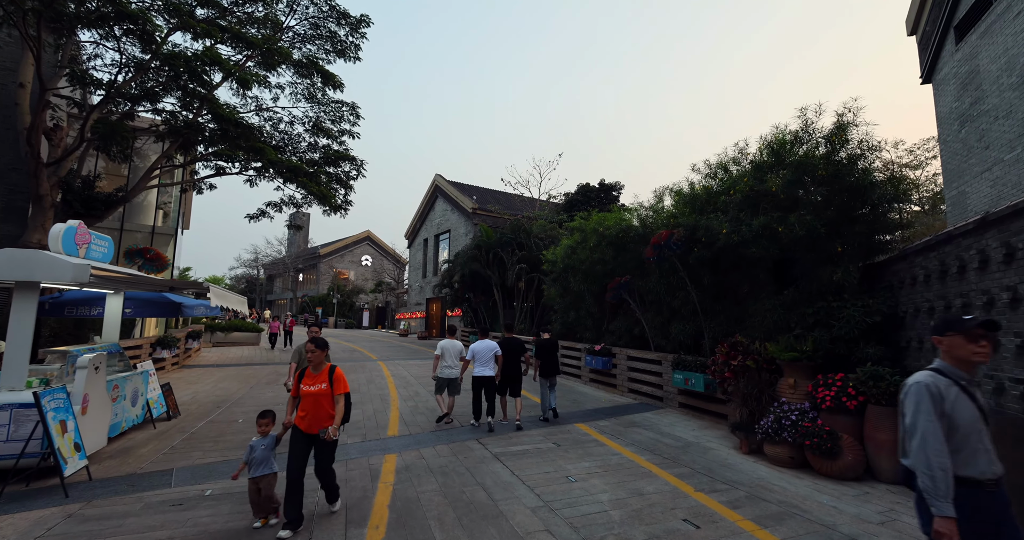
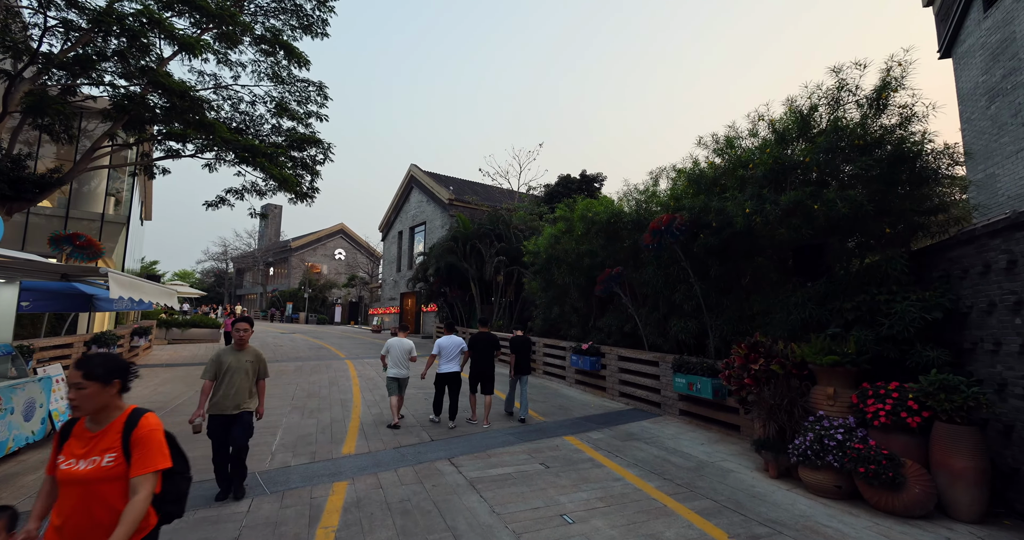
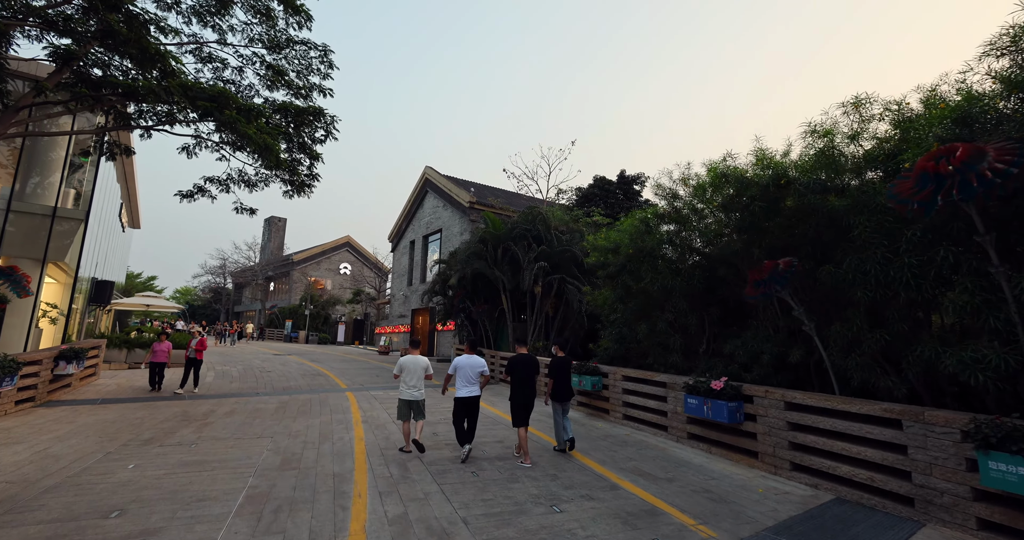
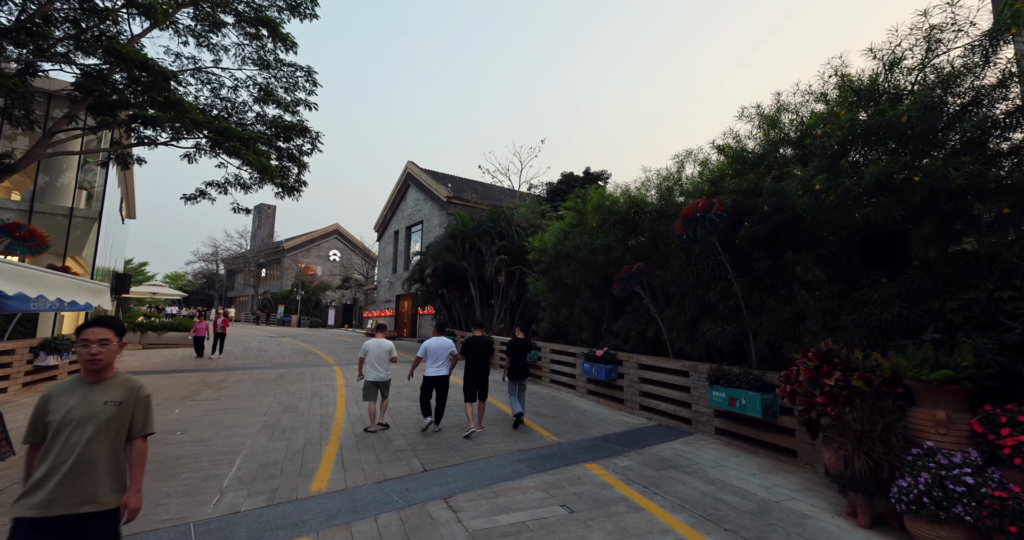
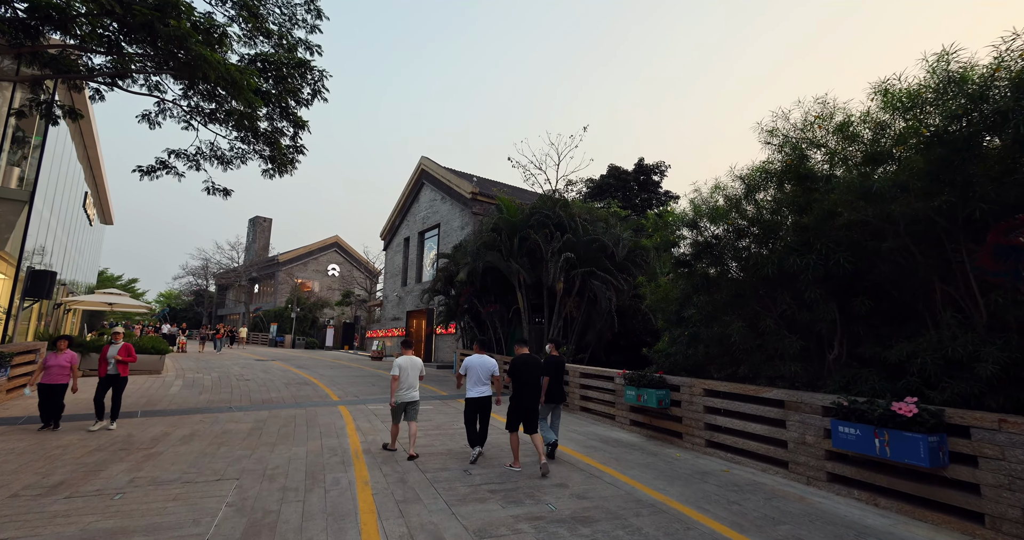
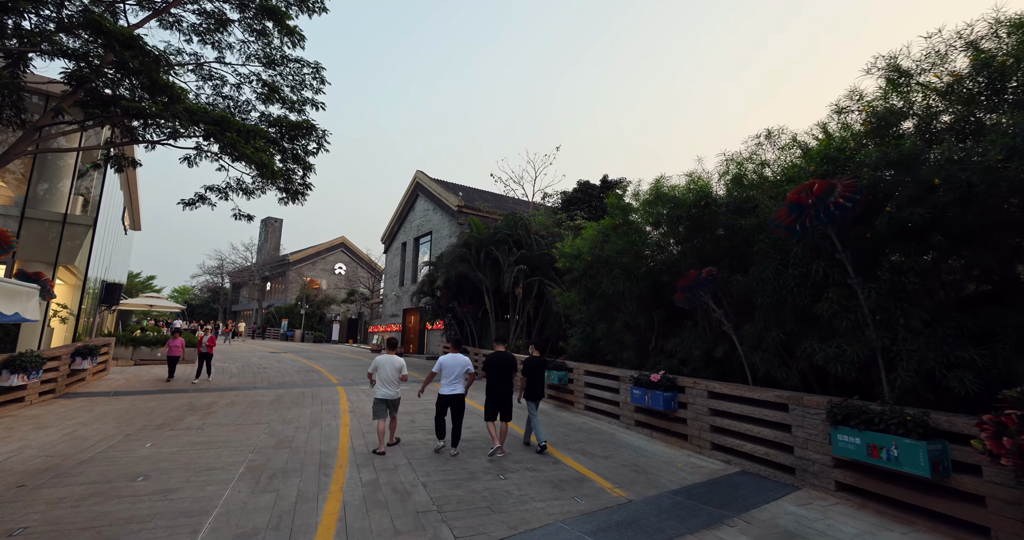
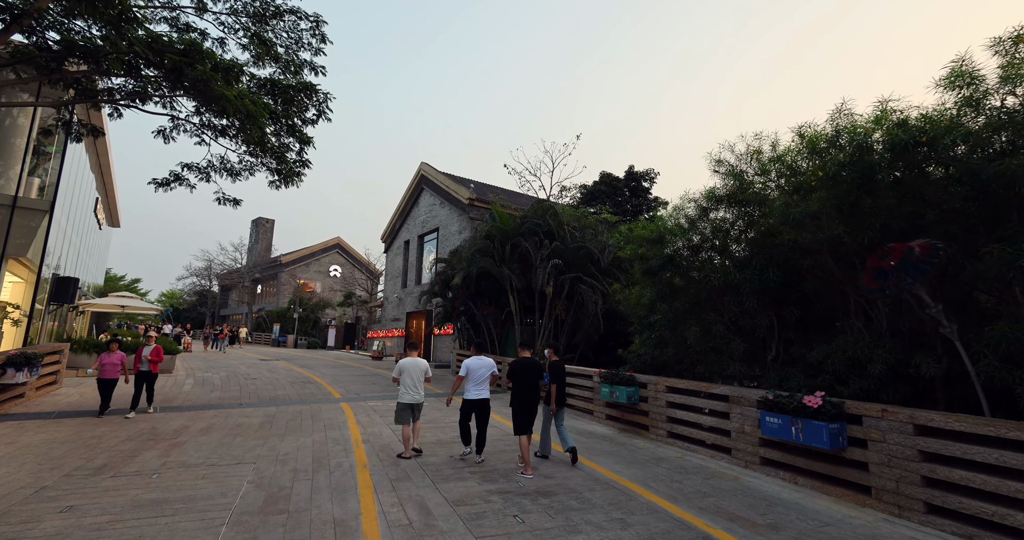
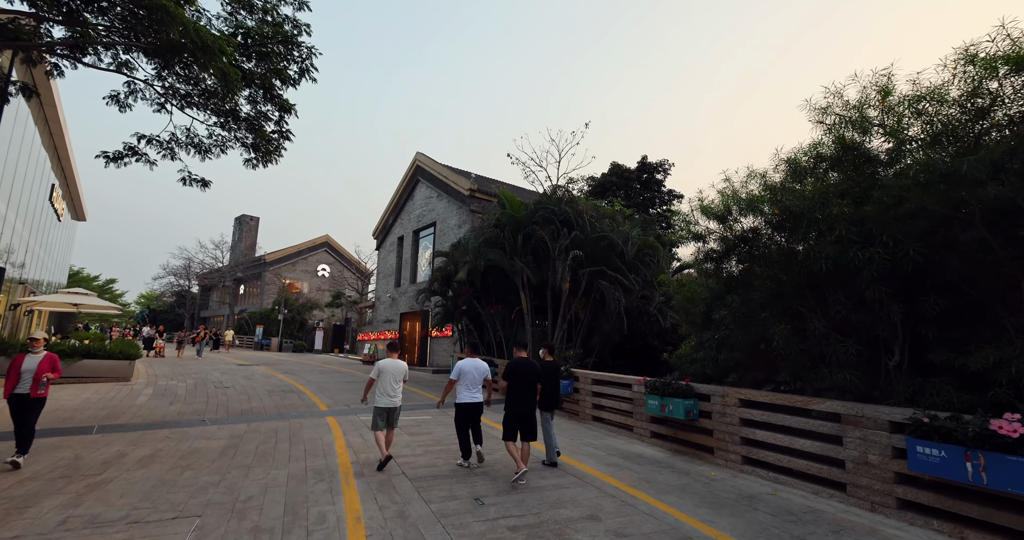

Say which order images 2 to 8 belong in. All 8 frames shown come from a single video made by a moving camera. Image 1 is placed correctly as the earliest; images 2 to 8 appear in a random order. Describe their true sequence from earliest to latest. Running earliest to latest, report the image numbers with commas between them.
2, 4, 6, 3, 7, 5, 8
